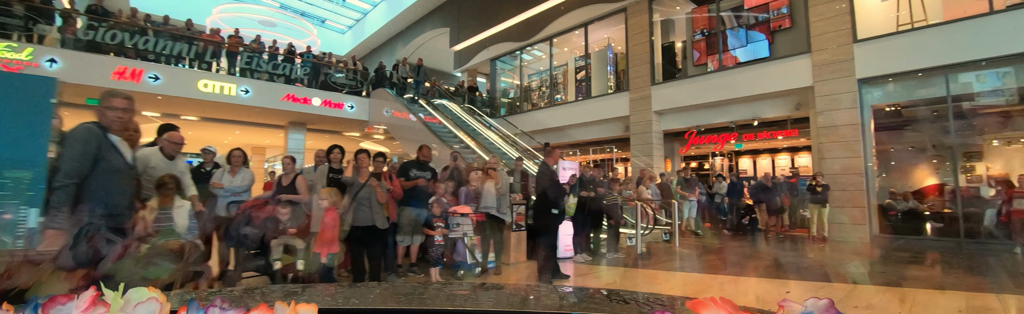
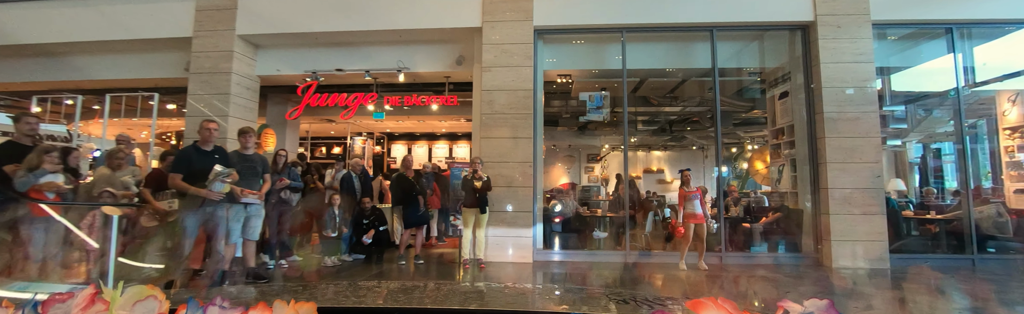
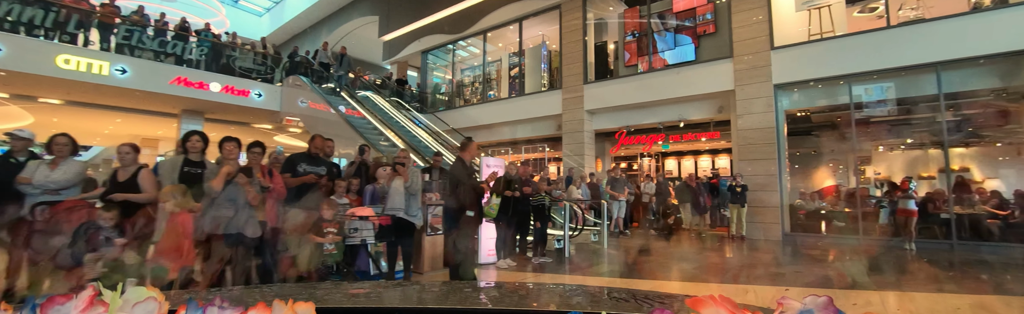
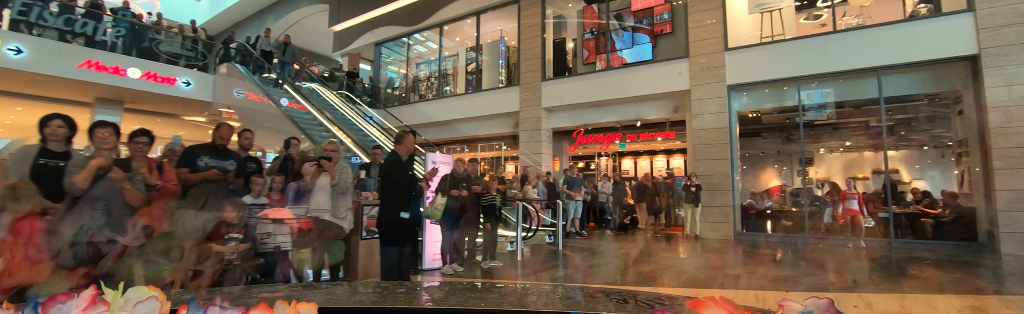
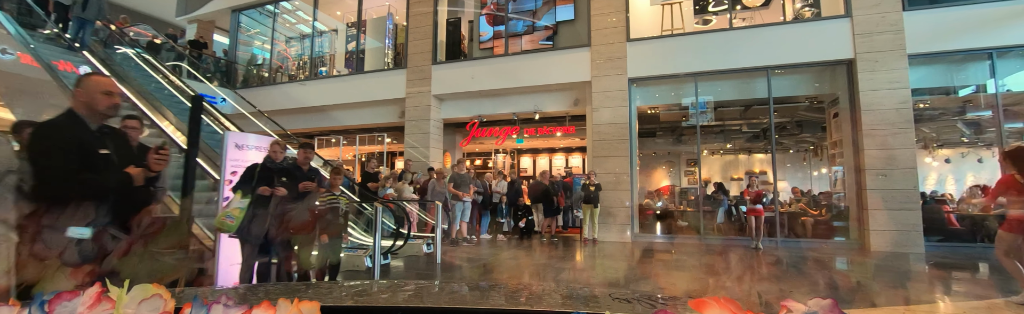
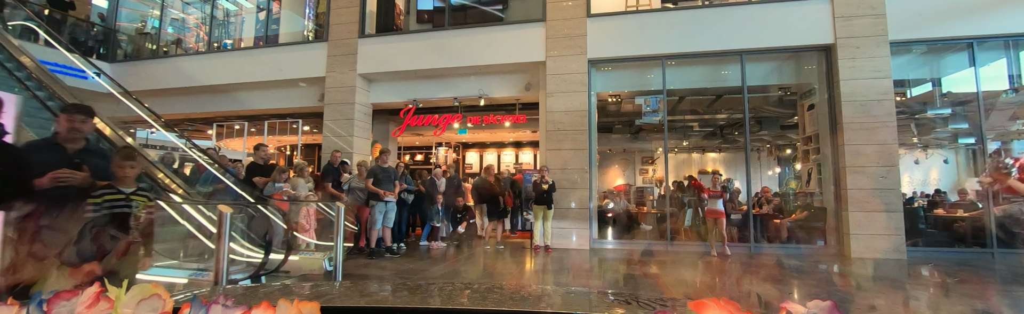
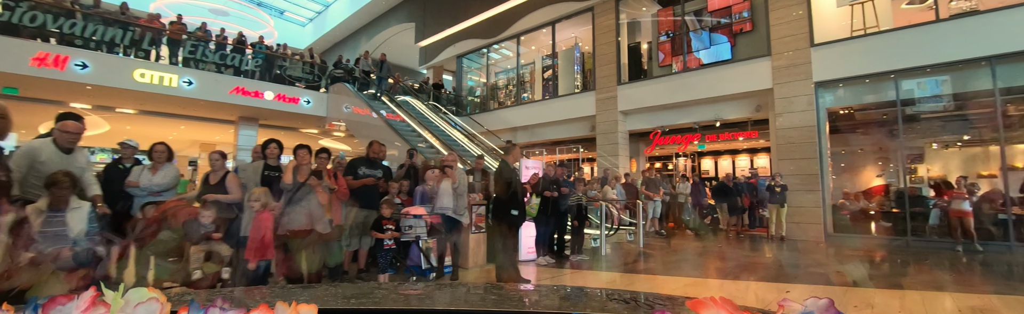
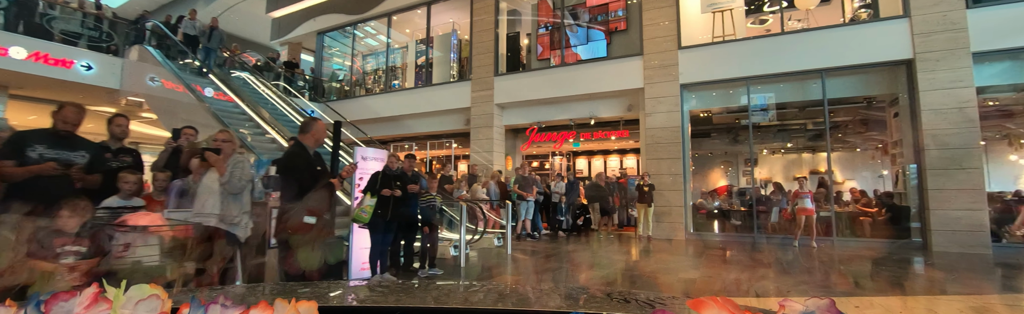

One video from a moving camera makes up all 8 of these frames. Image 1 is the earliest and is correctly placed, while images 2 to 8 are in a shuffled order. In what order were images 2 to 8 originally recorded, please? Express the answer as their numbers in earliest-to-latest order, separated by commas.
7, 3, 4, 8, 5, 6, 2
